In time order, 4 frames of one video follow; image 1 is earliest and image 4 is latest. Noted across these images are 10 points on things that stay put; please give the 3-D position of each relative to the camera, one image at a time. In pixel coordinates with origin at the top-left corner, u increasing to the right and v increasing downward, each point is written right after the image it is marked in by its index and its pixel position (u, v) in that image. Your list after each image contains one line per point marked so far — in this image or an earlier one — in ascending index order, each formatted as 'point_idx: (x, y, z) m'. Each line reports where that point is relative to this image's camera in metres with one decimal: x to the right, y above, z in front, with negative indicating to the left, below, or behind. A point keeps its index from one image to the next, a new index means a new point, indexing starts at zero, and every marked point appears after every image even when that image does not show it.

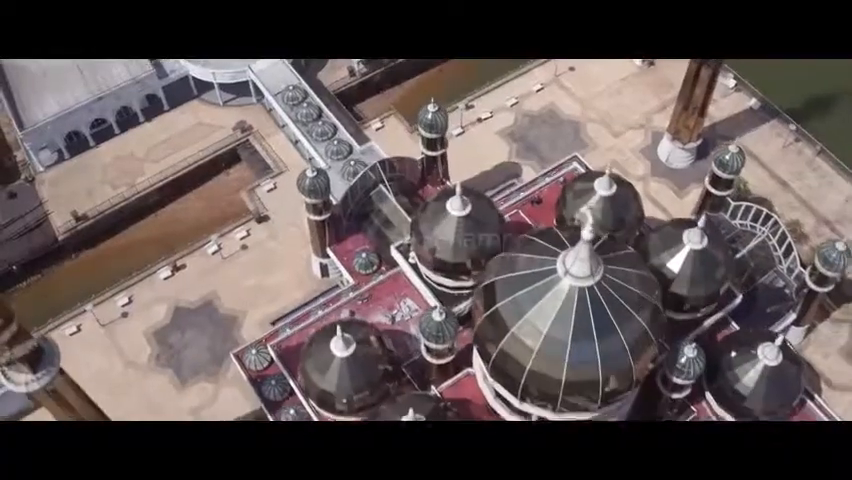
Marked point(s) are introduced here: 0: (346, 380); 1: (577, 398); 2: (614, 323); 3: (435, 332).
0: (-2.1, -3.7, +19.9) m
1: (+3.4, -3.6, +17.0) m
2: (+4.2, -1.8, +16.7) m
3: (+0.2, -2.4, +19.3) m
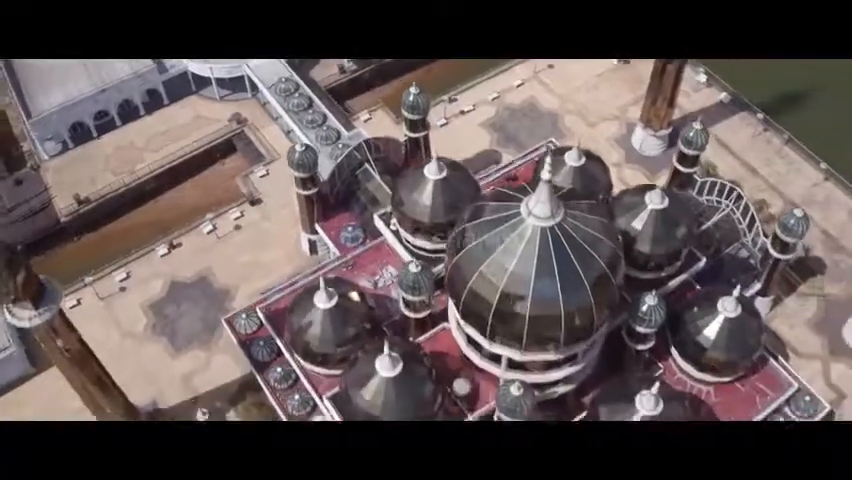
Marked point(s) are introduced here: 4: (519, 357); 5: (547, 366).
0: (-2.7, -2.6, +21.1) m
1: (+2.8, -2.3, +18.2) m
2: (+3.6, -0.5, +18.0) m
3: (-0.4, -1.2, +20.5) m
4: (+2.4, -3.0, +19.1) m
5: (+3.2, -3.3, +19.7) m
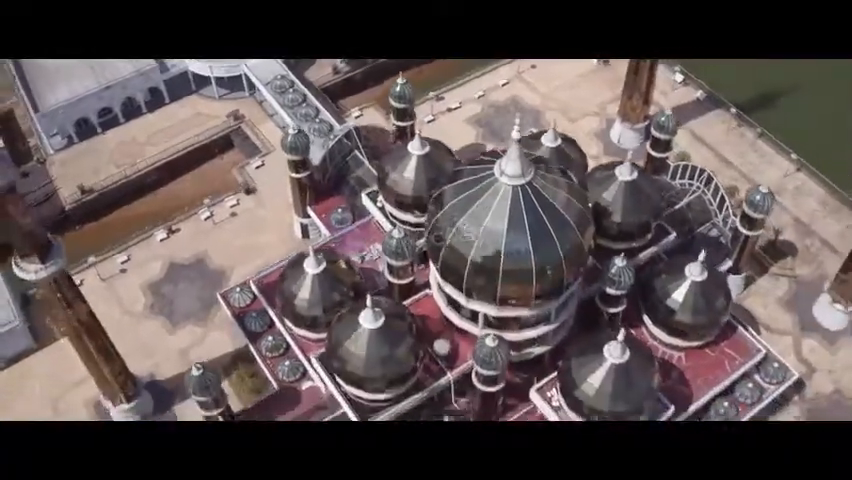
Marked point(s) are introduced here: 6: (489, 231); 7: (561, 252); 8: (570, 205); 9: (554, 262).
0: (-3.2, -1.7, +22.3) m
1: (+2.3, -1.2, +19.4) m
2: (+3.1, +0.6, +19.2) m
3: (-0.9, -0.3, +21.8) m
4: (+1.8, -1.9, +20.2) m
5: (+2.7, -2.3, +20.9) m
6: (+1.6, +0.2, +19.2) m
7: (+3.5, -0.3, +19.4) m
8: (+3.8, +0.9, +19.7) m
9: (+3.3, -0.6, +19.3) m
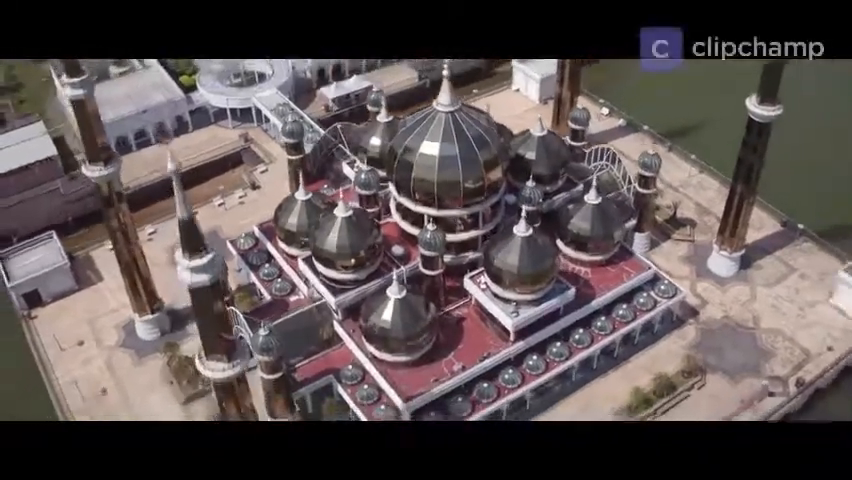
0: (-4.8, +0.8, +29.1) m
1: (+0.7, +1.9, +26.3) m
2: (+1.5, +3.7, +26.6) m
3: (-2.5, +2.3, +28.9) m
4: (+0.3, +1.0, +27.0) m
5: (+1.2, +0.5, +27.5) m
6: (+0.1, +3.3, +26.4) m
7: (+2.0, +2.8, +26.5) m
8: (+2.2, +3.9, +27.1) m
9: (+1.8, +2.5, +26.4) m
